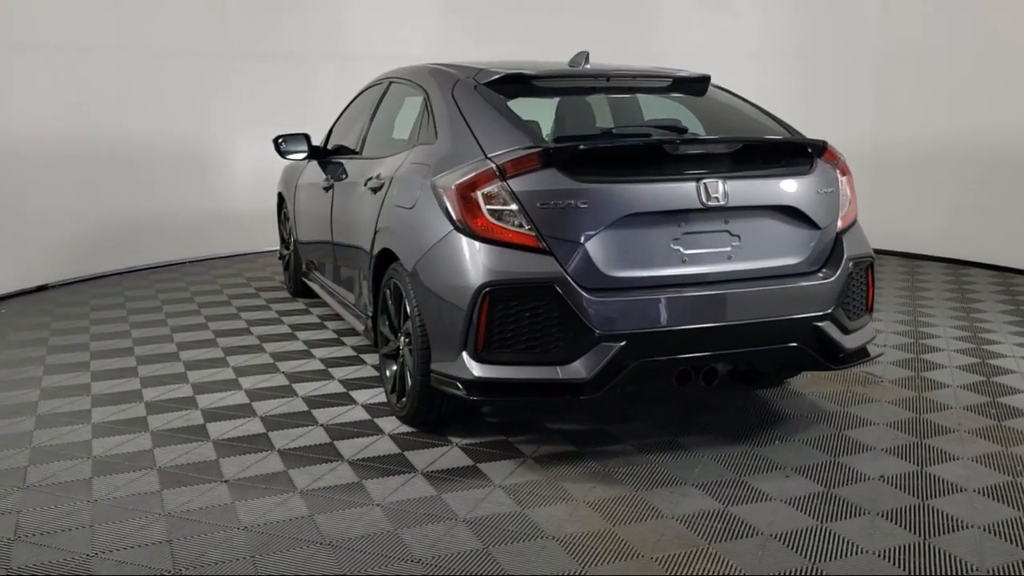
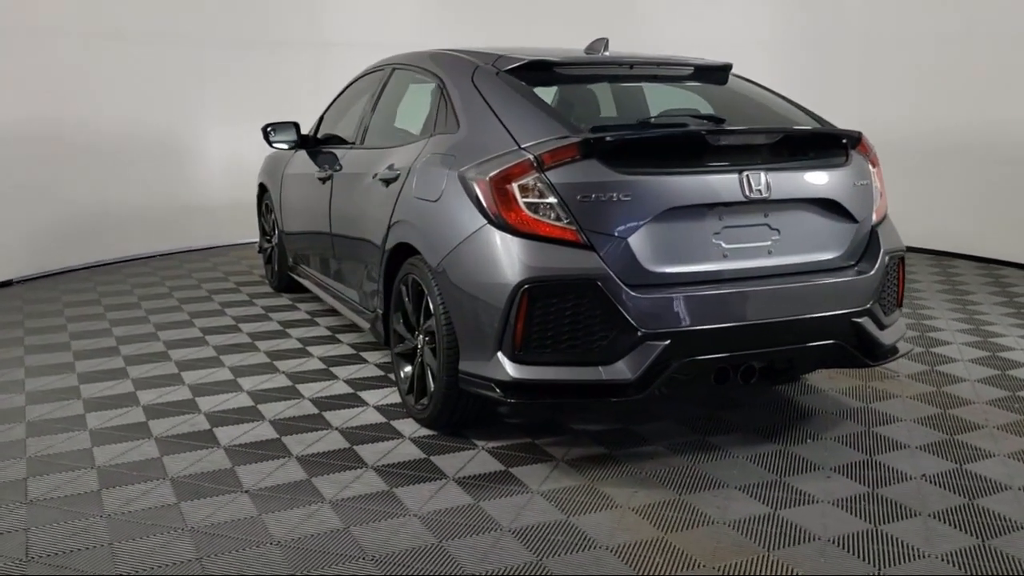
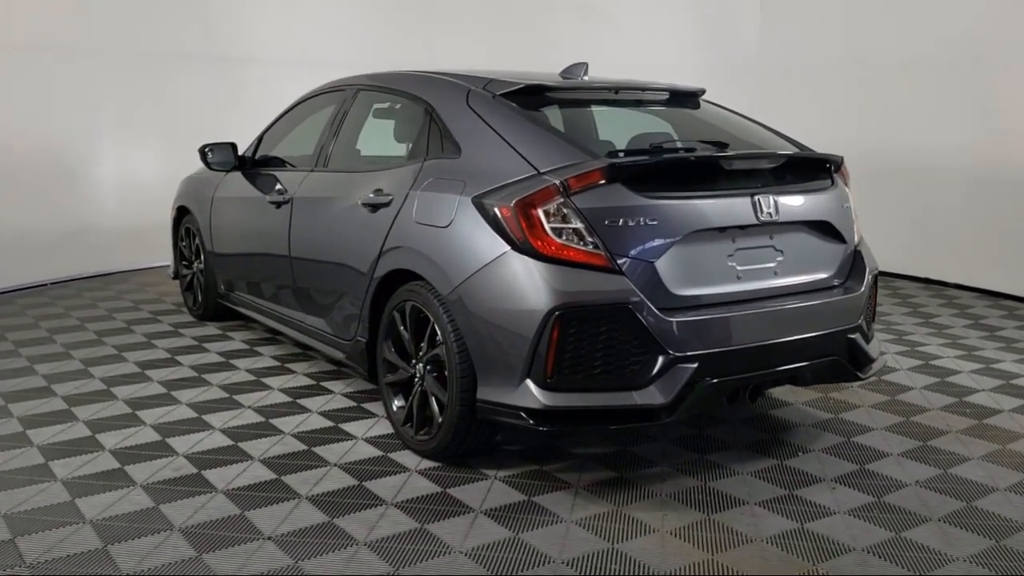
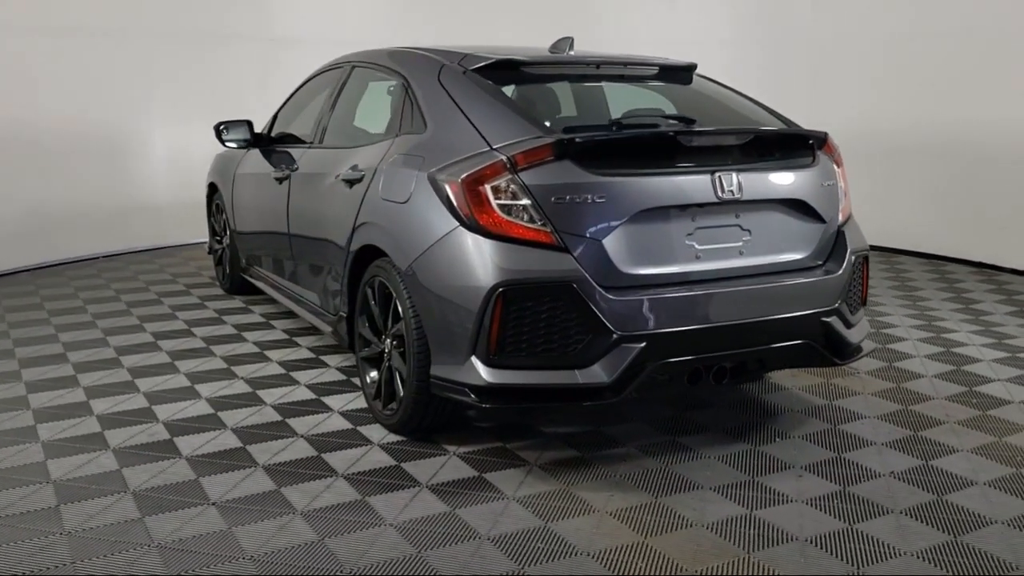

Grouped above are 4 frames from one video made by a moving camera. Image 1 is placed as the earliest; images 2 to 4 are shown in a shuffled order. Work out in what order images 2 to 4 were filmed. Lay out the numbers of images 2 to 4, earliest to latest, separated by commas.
2, 4, 3
